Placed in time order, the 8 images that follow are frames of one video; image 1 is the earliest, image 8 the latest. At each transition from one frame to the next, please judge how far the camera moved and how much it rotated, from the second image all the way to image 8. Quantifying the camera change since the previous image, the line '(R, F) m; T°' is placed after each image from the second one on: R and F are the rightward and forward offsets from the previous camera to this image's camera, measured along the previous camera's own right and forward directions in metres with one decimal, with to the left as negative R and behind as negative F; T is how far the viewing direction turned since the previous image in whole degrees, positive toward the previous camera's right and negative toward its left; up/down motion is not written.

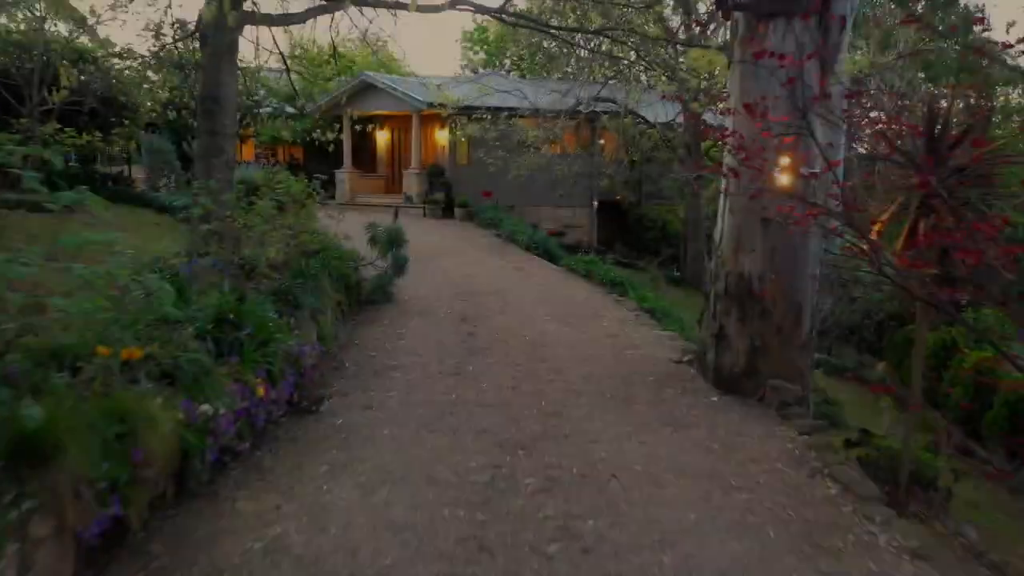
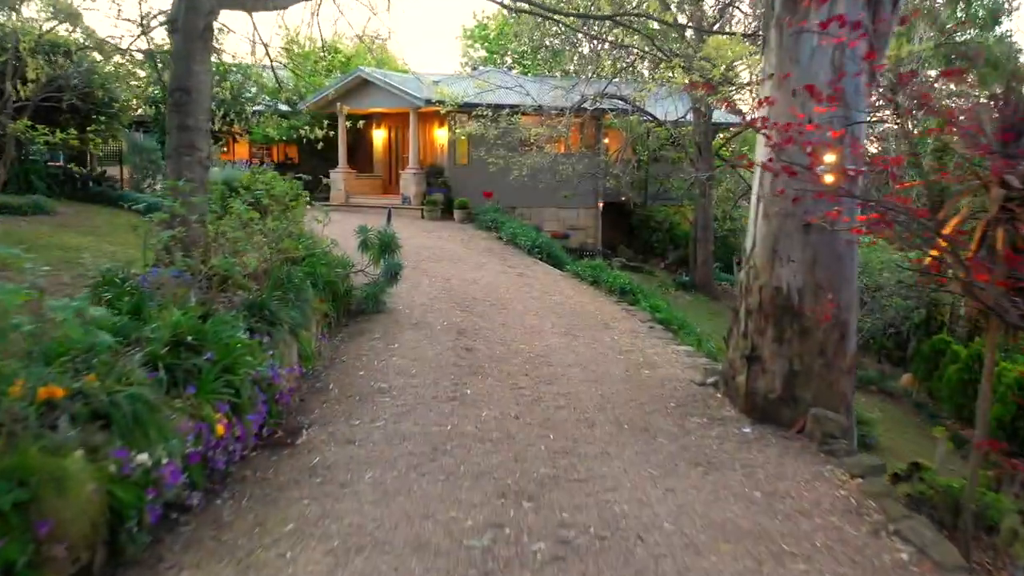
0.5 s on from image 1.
(0.0, +0.7) m; 0°
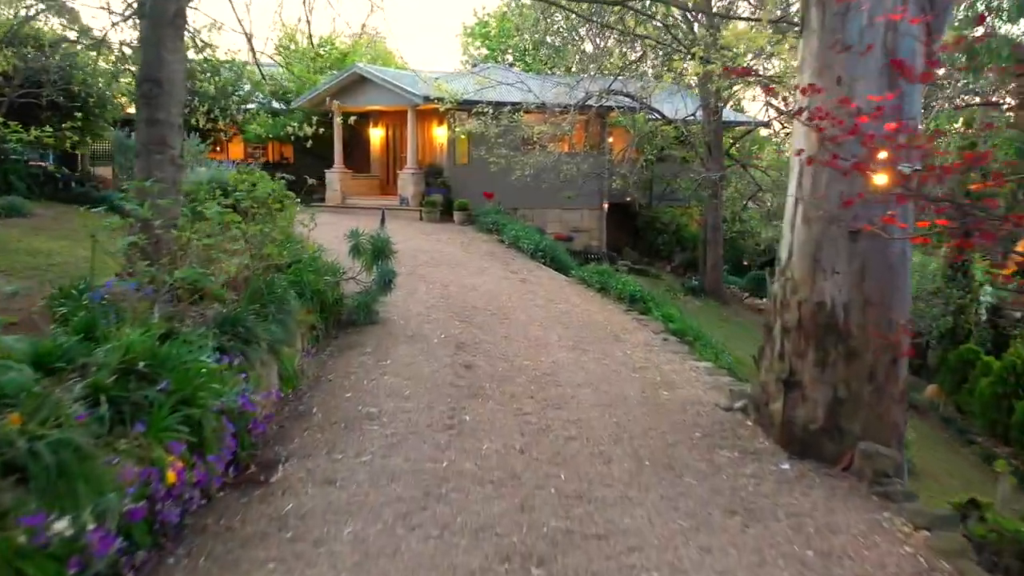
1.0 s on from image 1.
(0.0, +0.6) m; 0°
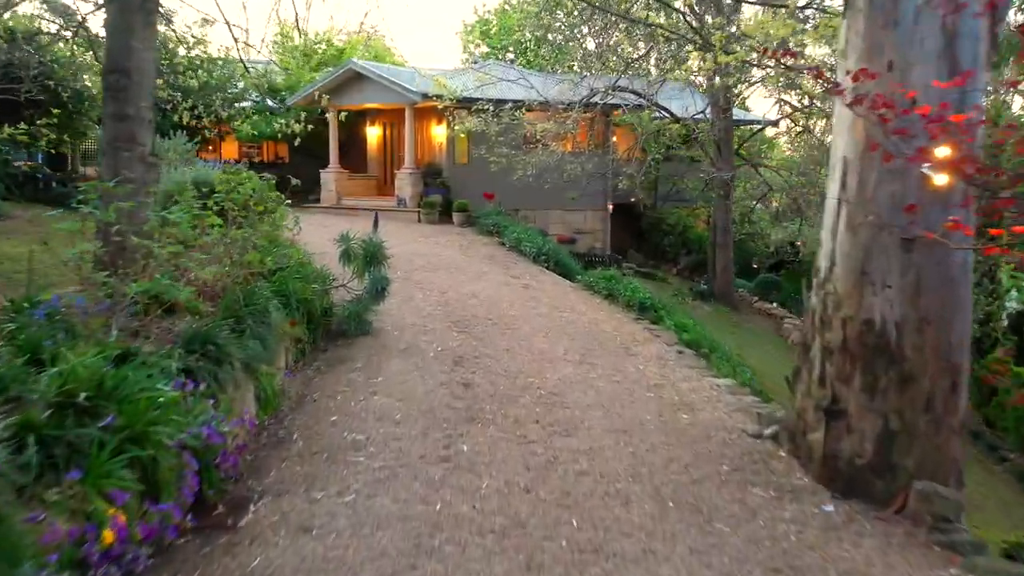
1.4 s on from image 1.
(0.0, +0.6) m; 0°
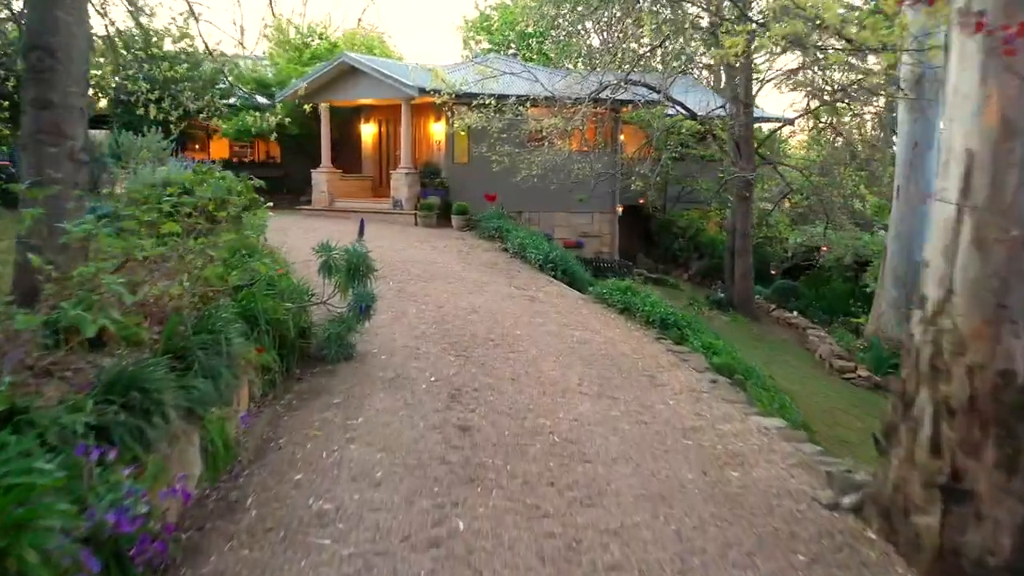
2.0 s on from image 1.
(0.0, +1.0) m; 0°
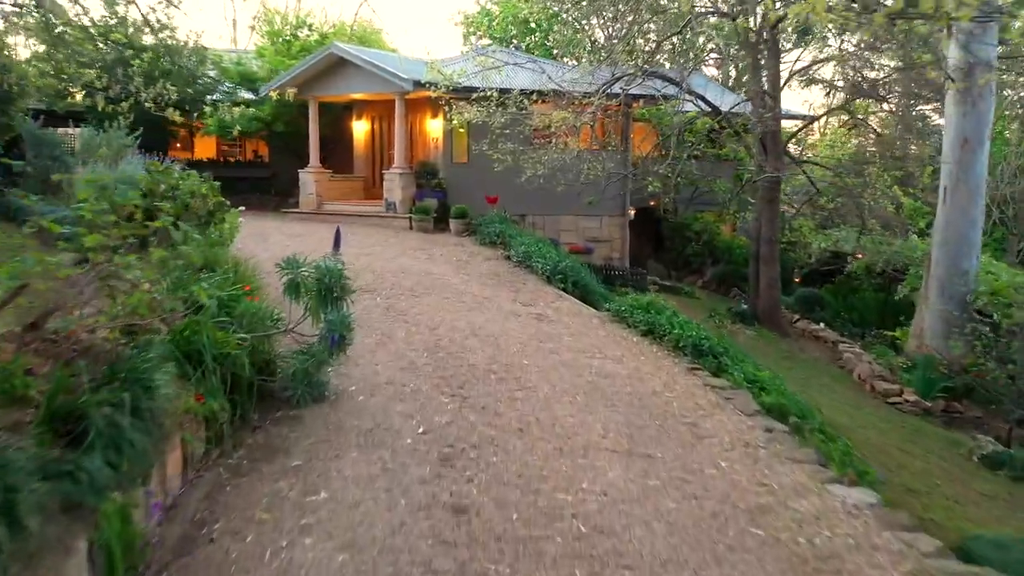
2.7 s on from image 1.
(0.0, +1.2) m; 0°
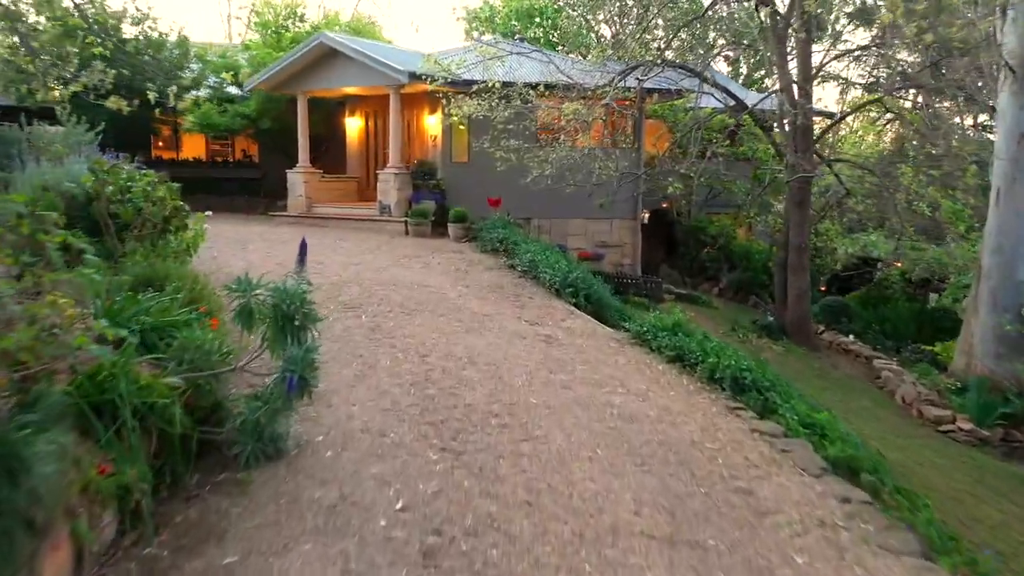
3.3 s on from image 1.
(0.0, +1.1) m; 0°
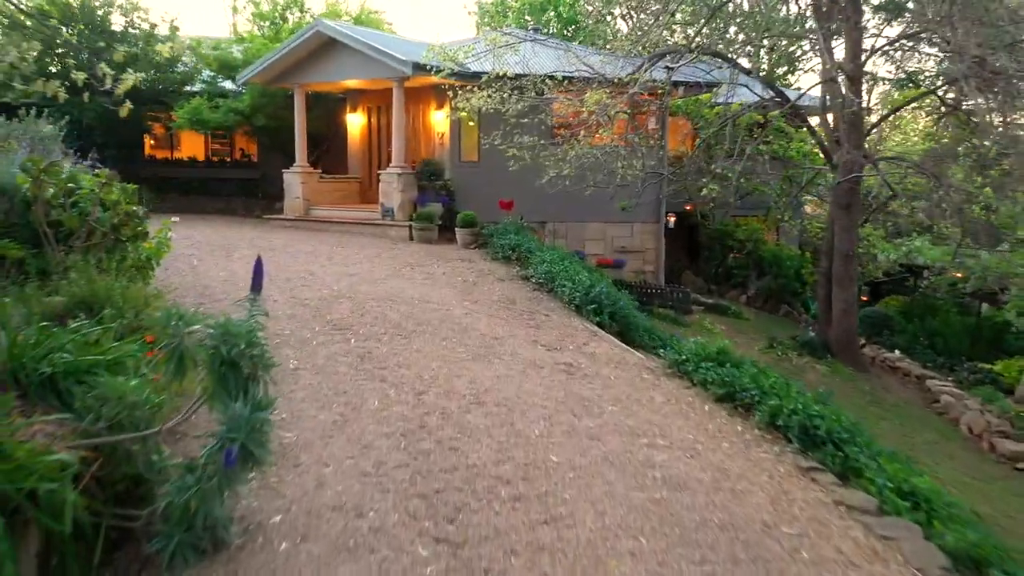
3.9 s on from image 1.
(0.0, +1.1) m; -1°
